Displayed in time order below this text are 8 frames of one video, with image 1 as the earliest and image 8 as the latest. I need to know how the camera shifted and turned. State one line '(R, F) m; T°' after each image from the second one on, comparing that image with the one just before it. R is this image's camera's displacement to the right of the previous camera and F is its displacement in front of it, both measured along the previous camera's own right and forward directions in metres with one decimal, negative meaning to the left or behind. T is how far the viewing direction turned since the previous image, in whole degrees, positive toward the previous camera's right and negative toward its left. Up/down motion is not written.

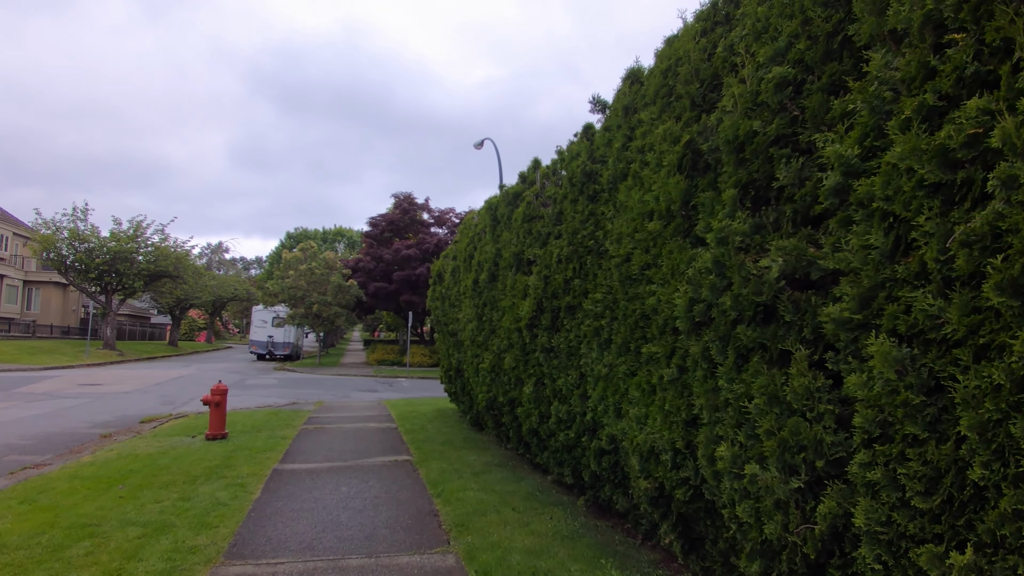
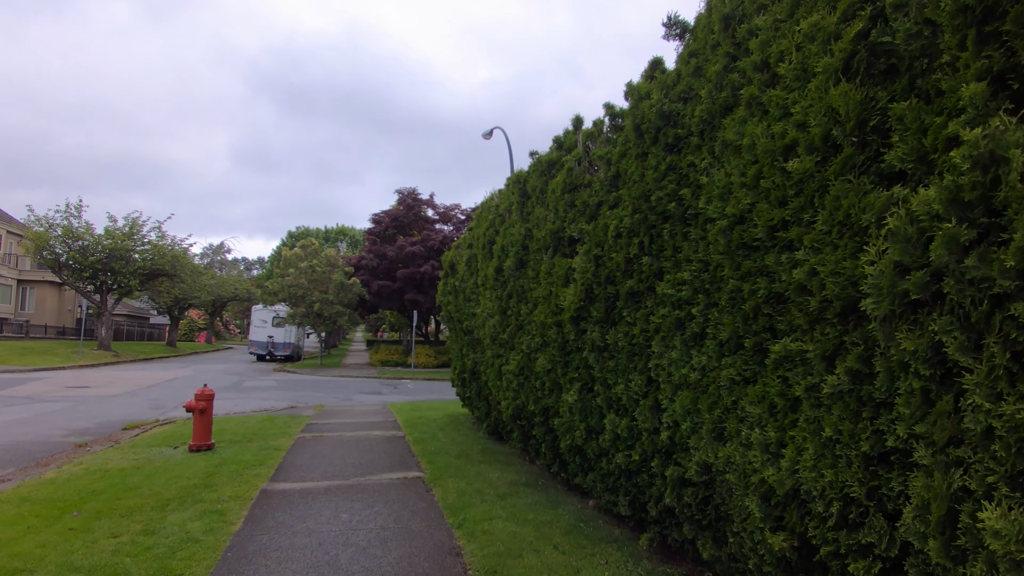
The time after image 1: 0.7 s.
(-0.4, +1.3) m; 0°
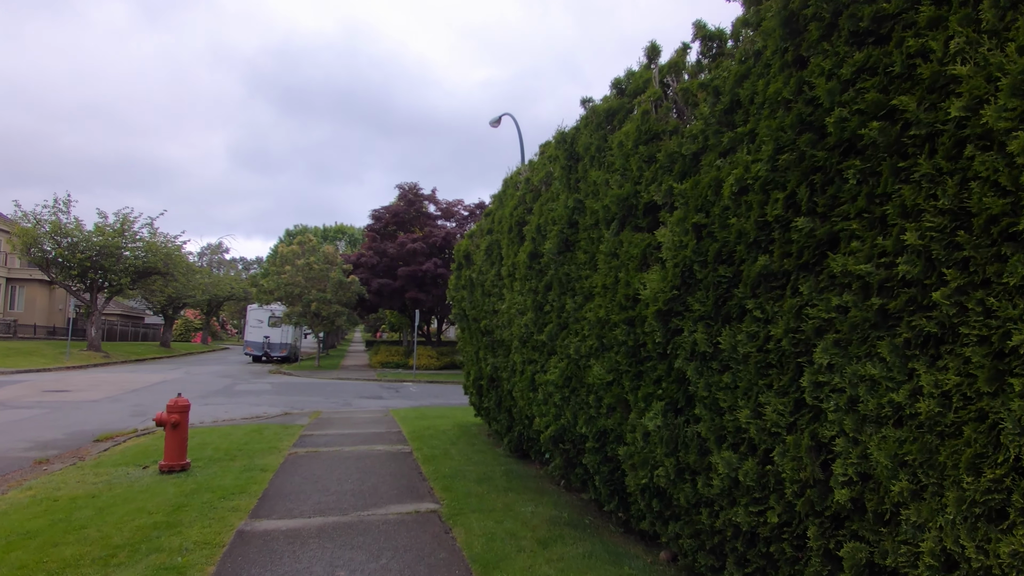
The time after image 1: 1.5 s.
(-0.5, +1.5) m; 0°
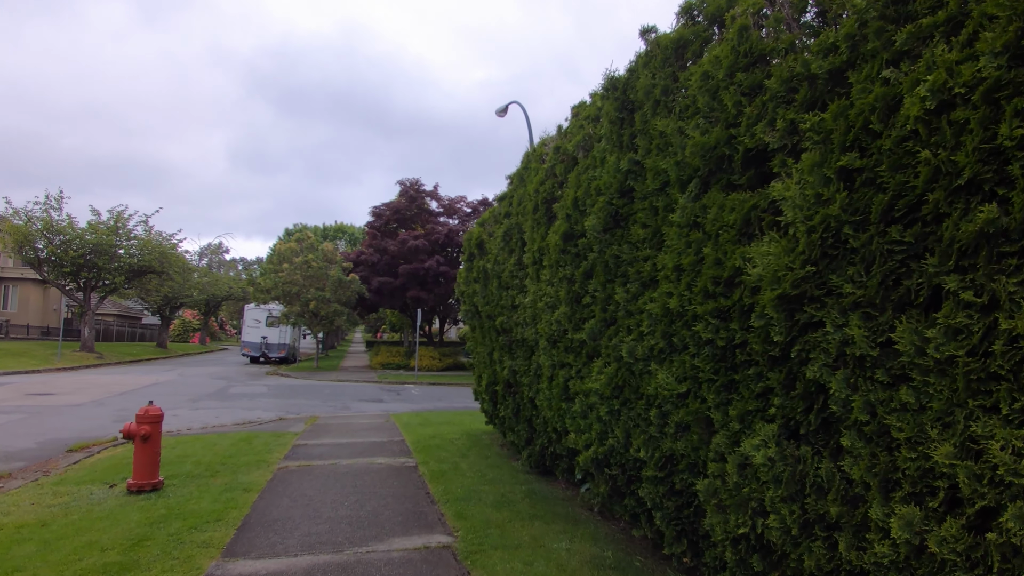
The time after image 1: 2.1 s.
(-0.3, +1.1) m; 0°
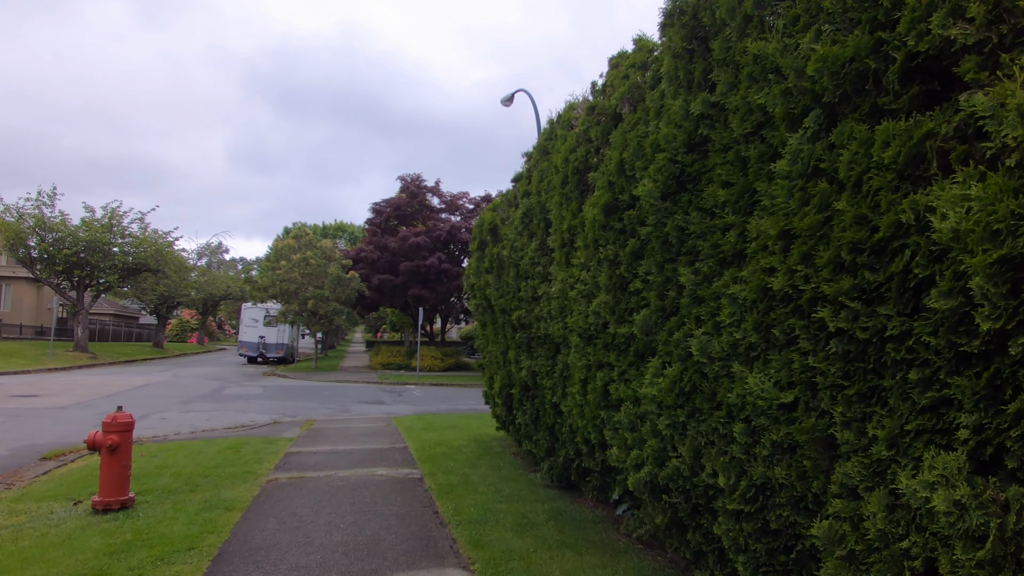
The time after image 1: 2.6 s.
(-0.2, +0.9) m; 0°
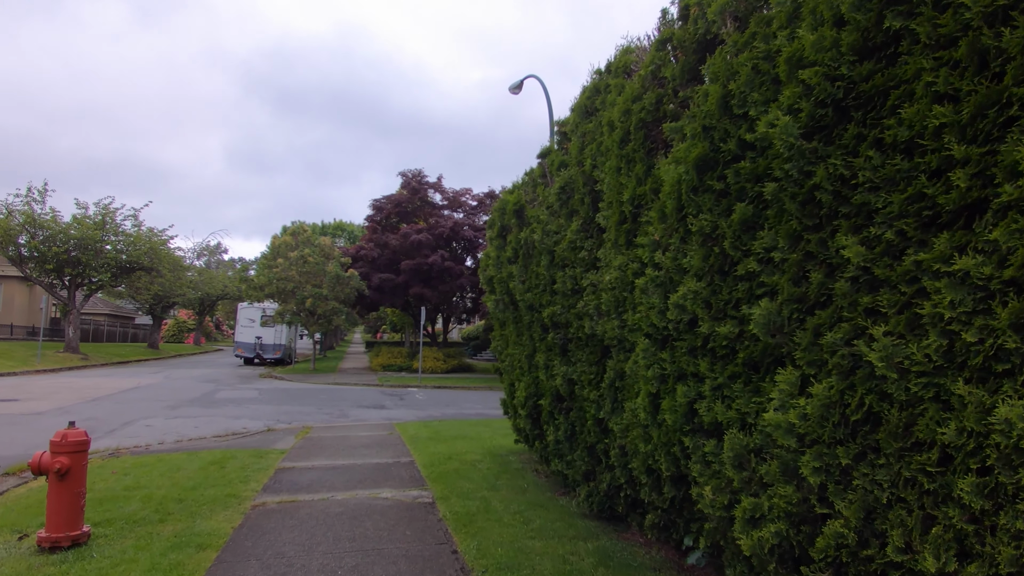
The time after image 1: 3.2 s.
(-0.3, +1.1) m; 0°
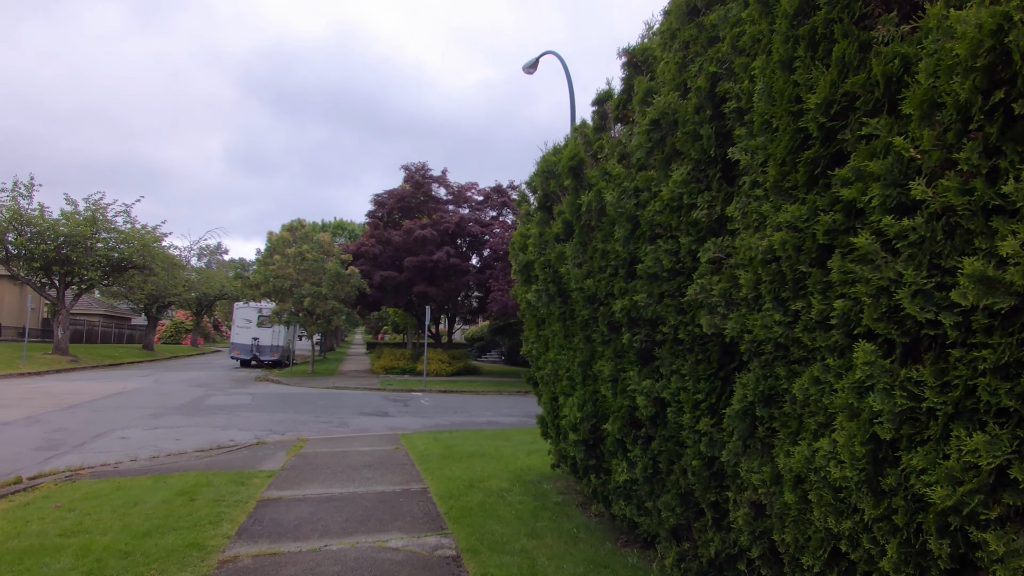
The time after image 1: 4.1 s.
(-0.5, +1.6) m; 0°
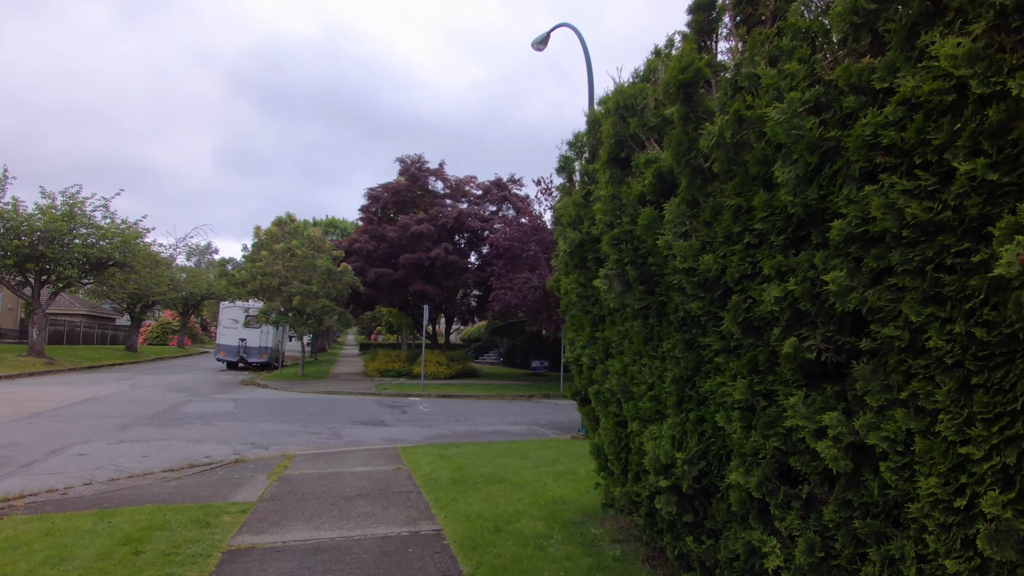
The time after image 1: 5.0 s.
(-0.5, +1.5) m; +1°
